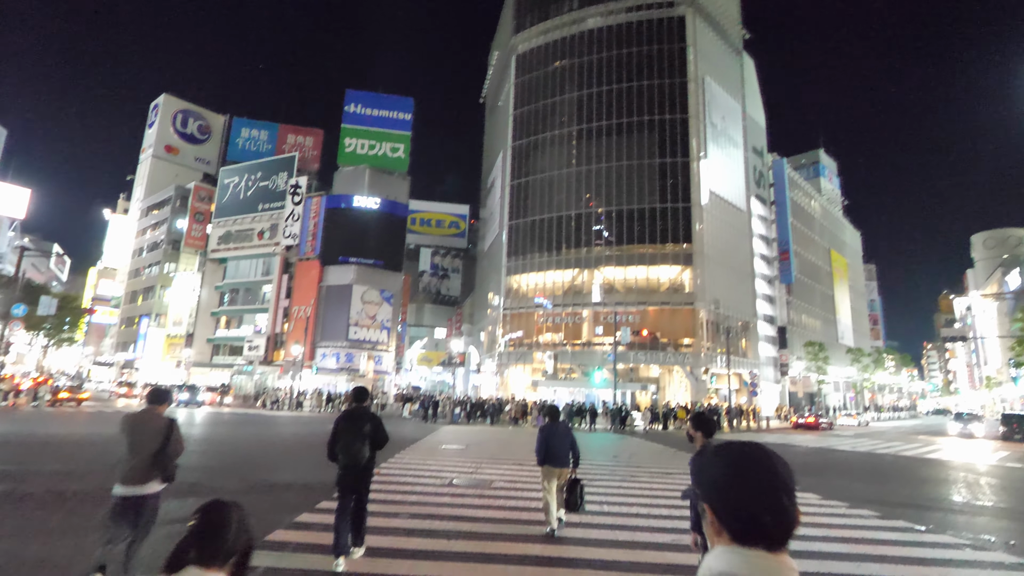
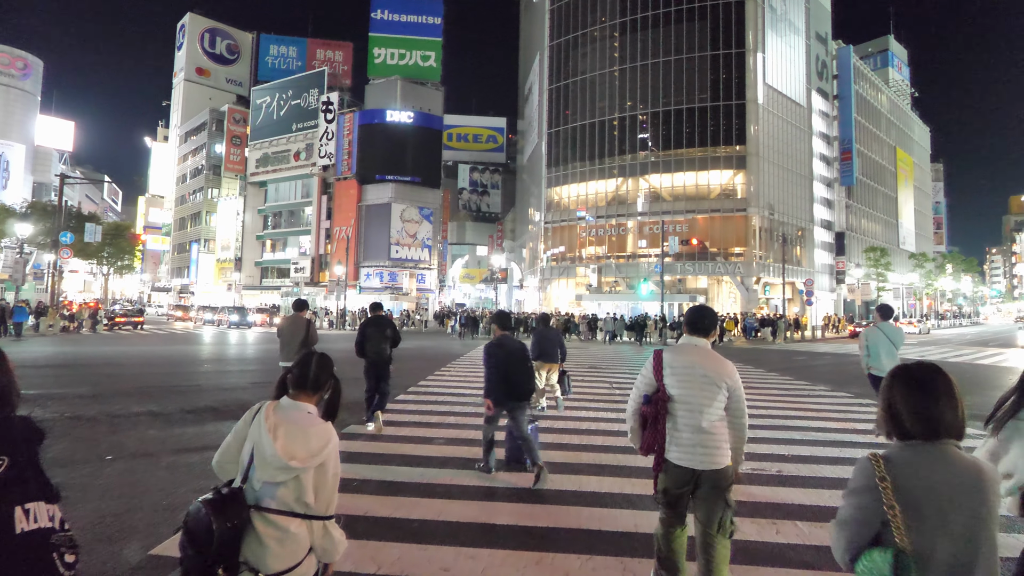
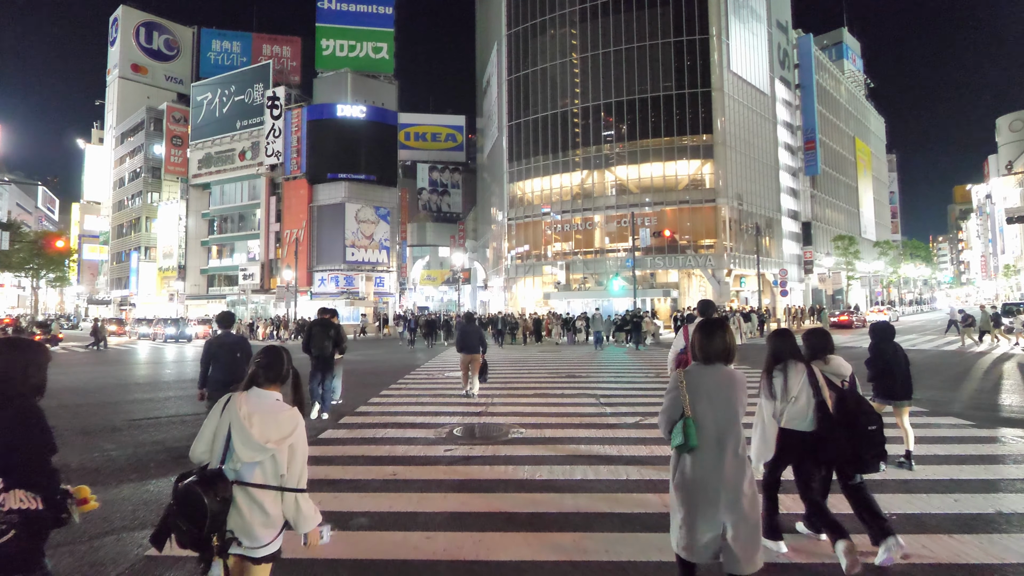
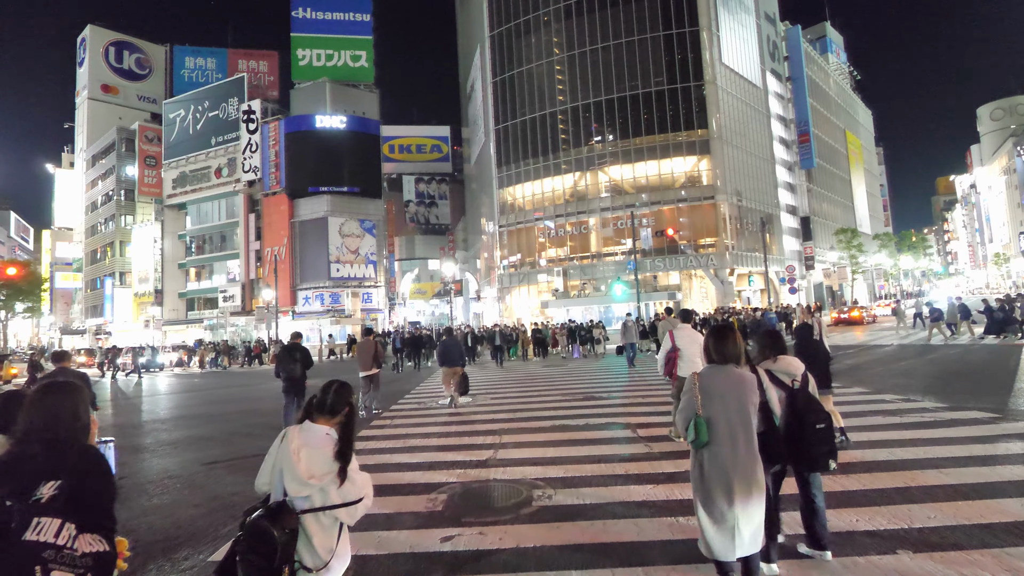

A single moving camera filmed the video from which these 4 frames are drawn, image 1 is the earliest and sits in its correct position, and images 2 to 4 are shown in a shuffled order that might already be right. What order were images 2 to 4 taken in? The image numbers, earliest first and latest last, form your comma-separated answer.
2, 3, 4
